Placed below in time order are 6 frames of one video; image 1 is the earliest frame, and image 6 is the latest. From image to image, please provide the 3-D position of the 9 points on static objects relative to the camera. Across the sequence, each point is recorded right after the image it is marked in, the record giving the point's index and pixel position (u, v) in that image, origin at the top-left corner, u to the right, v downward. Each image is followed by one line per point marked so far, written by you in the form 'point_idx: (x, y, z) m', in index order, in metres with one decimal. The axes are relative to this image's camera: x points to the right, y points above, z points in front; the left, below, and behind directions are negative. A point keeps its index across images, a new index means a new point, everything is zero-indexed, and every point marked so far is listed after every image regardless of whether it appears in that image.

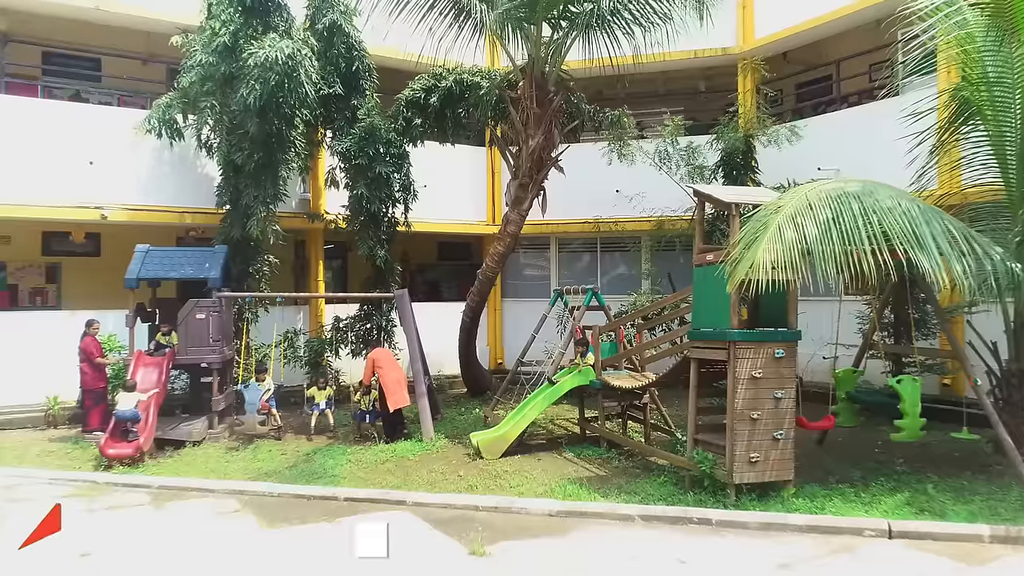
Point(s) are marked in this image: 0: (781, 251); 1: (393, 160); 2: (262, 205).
0: (+6.3, +0.8, +5.0) m
1: (-5.8, +6.3, +10.6) m
2: (-10.8, +3.6, +9.3) m
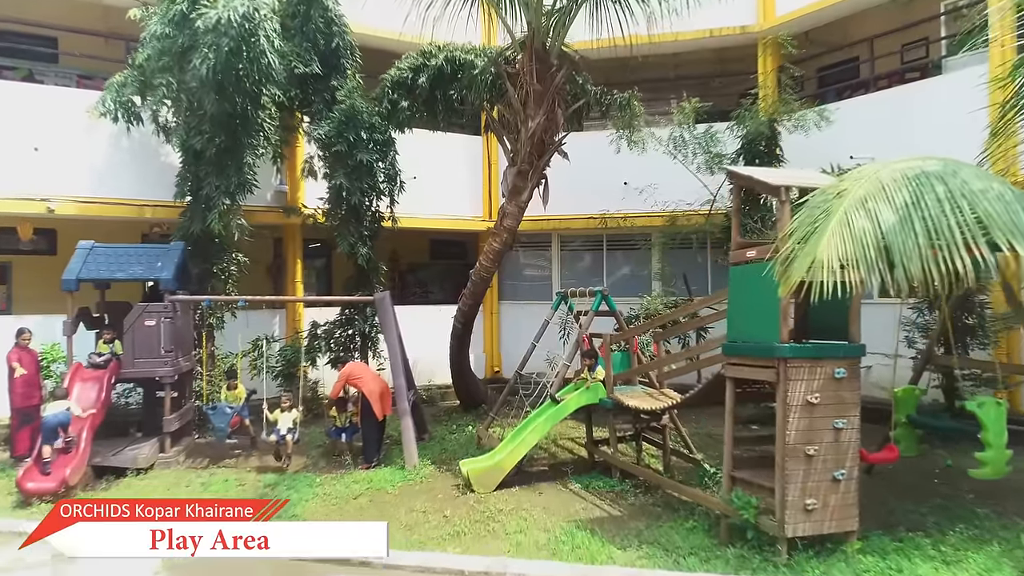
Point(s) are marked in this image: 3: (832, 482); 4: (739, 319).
0: (+6.2, +0.8, +3.9) m
1: (-6.0, +6.2, +9.5) m
2: (-11.0, +3.5, +8.2) m
3: (+6.6, -4.0, +4.5) m
4: (+5.2, -0.7, +4.9) m
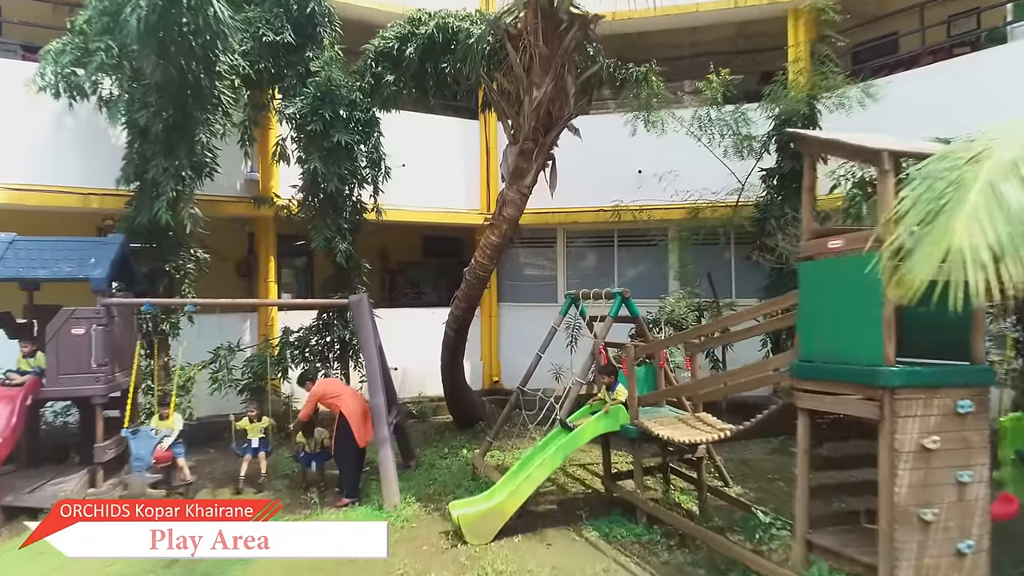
0: (+6.2, +0.7, +2.7) m
1: (-5.9, +6.2, +8.3) m
2: (-10.9, +3.5, +7.0) m
3: (+6.7, -4.0, +3.2) m
4: (+5.3, -0.7, +3.7) m
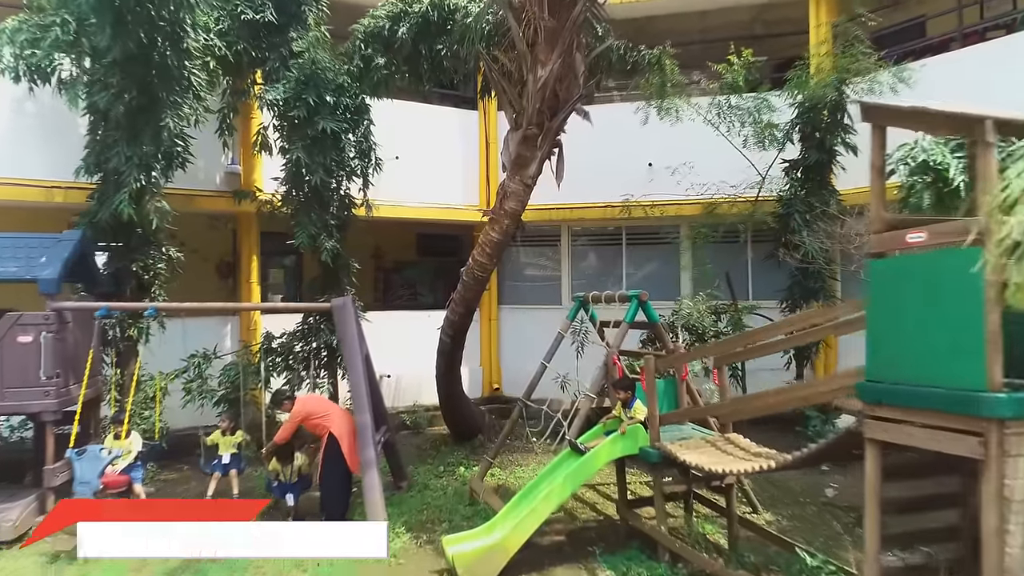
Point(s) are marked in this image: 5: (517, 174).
0: (+6.3, +0.7, +2.0) m
1: (-5.9, +6.1, +7.6) m
2: (-10.9, +3.5, +6.3) m
3: (+6.7, -4.1, +2.6) m
4: (+5.3, -0.8, +3.0) m
5: (+0.2, +3.2, +6.0) m
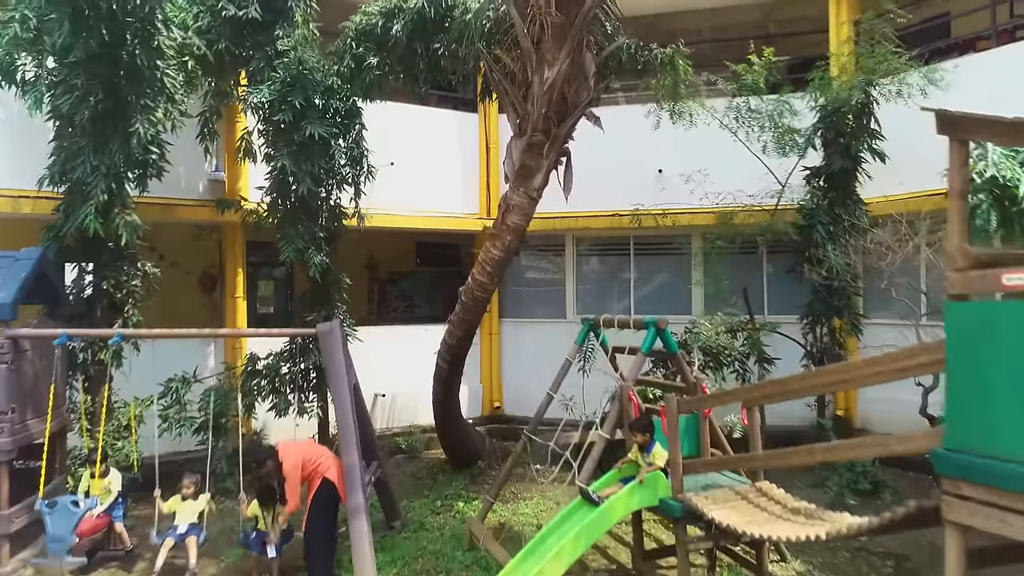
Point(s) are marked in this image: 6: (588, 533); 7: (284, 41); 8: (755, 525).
0: (+6.4, +0.1, +1.5) m
1: (-5.8, +5.5, +7.0) m
2: (-10.8, +2.9, +5.7) m
3: (+6.8, -4.7, +2.0) m
4: (+5.4, -1.4, +2.5) m
5: (+0.3, +2.6, +5.5) m
6: (+1.4, -4.6, +4.0) m
7: (-7.3, +7.8, +6.8) m
8: (+4.2, -3.9, +3.6) m
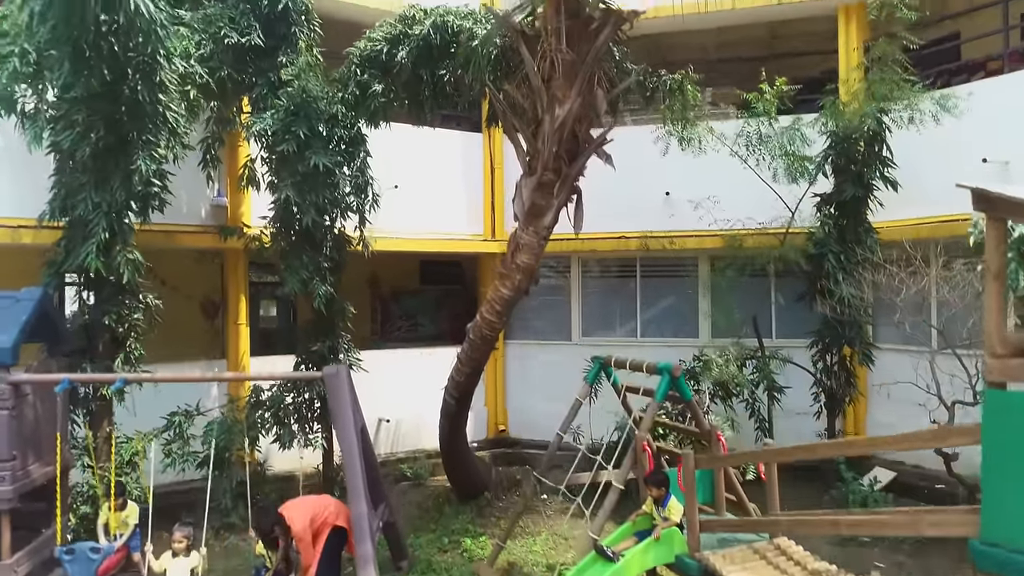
0: (+6.6, -0.9, +1.4) m
1: (-5.5, +4.6, +6.9) m
2: (-10.5, +1.9, +5.6) m
3: (+7.1, -5.7, +2.0) m
4: (+5.7, -2.4, +2.4) m
5: (+0.5, +1.6, +5.4) m
6: (+1.6, -5.6, +4.0) m
7: (-7.0, +6.8, +6.7) m
8: (+4.4, -4.9, +3.5) m
